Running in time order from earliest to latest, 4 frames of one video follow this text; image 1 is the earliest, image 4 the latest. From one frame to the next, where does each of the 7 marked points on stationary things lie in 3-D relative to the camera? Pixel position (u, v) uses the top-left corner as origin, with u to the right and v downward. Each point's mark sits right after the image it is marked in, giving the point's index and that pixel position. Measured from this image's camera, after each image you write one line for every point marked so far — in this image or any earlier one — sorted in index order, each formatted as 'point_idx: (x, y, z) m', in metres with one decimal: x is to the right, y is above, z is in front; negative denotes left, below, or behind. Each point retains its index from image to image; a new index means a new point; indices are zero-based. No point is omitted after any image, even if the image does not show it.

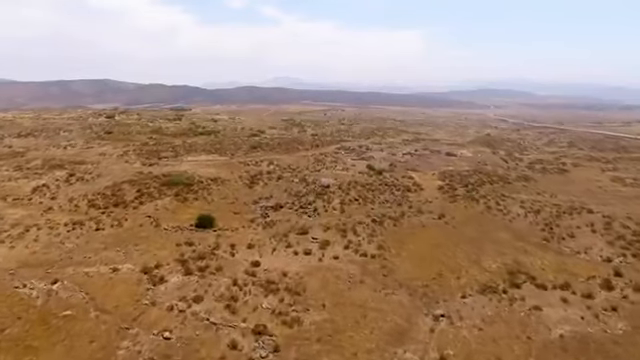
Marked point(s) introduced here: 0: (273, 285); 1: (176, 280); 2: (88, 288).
0: (-1.9, -4.4, +19.4) m
1: (-6.1, -4.2, +19.6) m
2: (-9.4, -4.4, +19.0) m
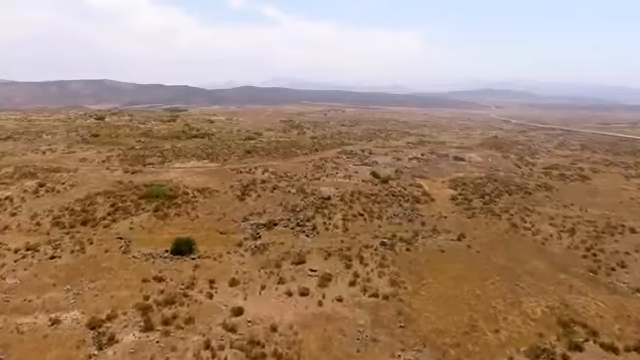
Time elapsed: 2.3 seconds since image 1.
0: (-2.0, -5.3, +14.7) m
1: (-6.1, -5.1, +14.9) m
2: (-9.4, -5.3, +14.3) m
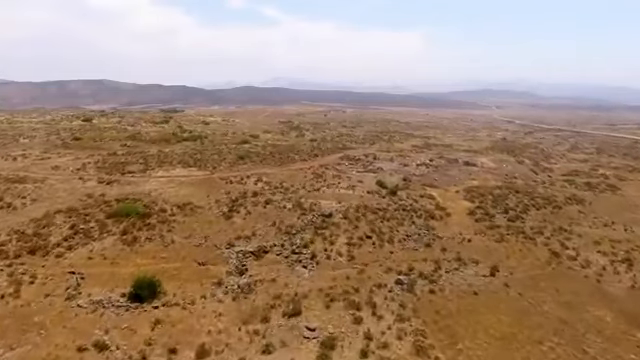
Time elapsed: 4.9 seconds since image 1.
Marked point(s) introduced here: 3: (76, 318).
0: (-2.0, -6.3, +9.3) m
1: (-6.1, -6.1, +9.5) m
2: (-9.4, -6.3, +8.9) m
3: (-8.9, -5.0, +17.2) m
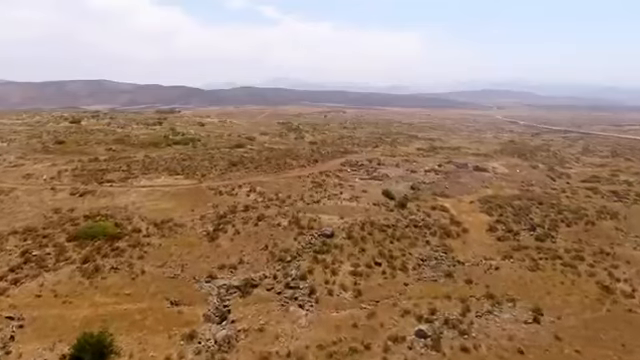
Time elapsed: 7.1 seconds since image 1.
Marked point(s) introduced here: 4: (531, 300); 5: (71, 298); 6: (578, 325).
0: (-2.0, -7.1, +4.8) m
1: (-6.1, -7.0, +5.0) m
2: (-9.4, -7.2, +4.3) m
3: (-8.9, -5.9, +12.6) m
4: (+8.8, -5.1, +19.5) m
5: (-10.6, -5.0, +19.9) m
6: (+9.7, -5.5, +17.6) m
